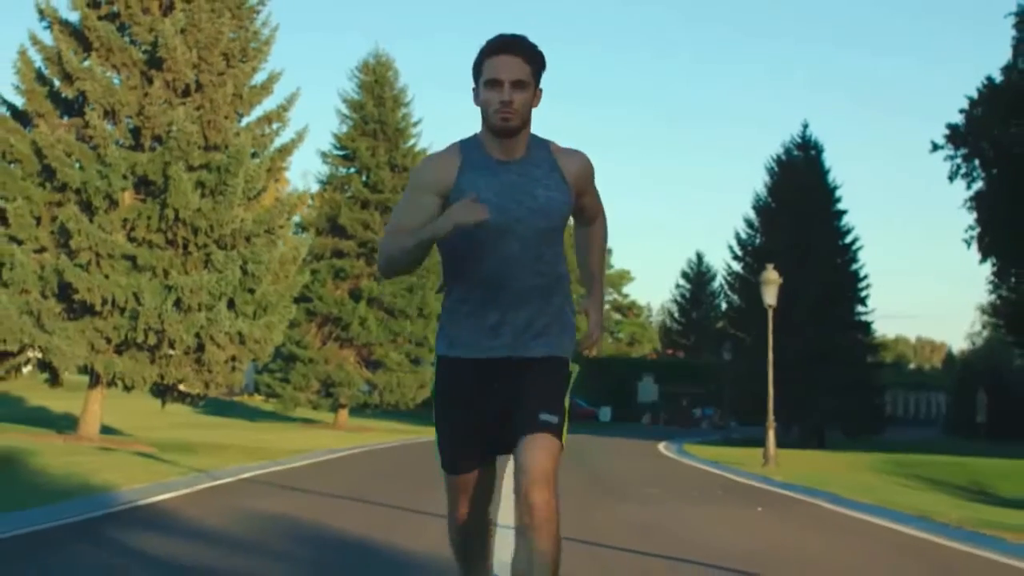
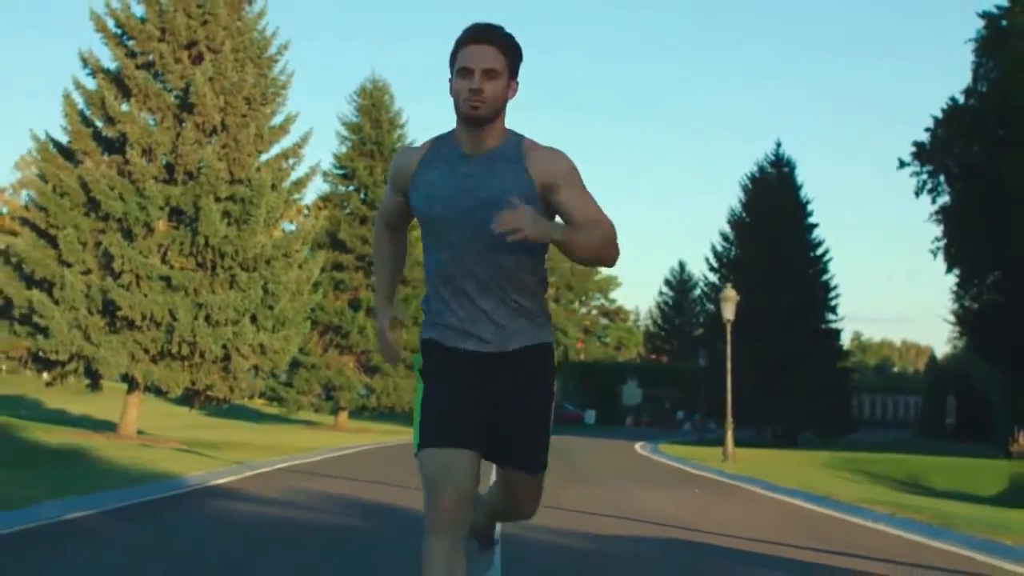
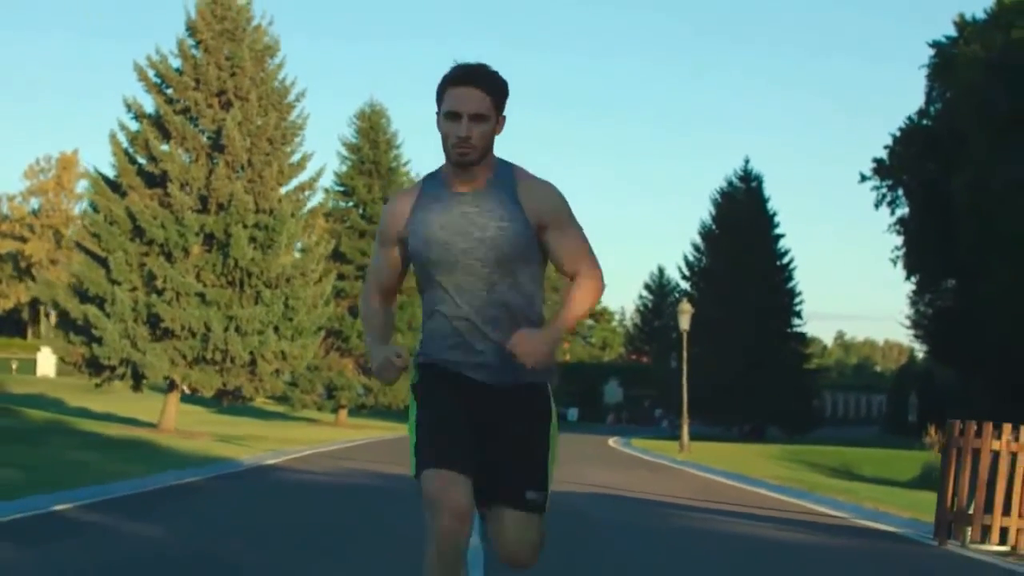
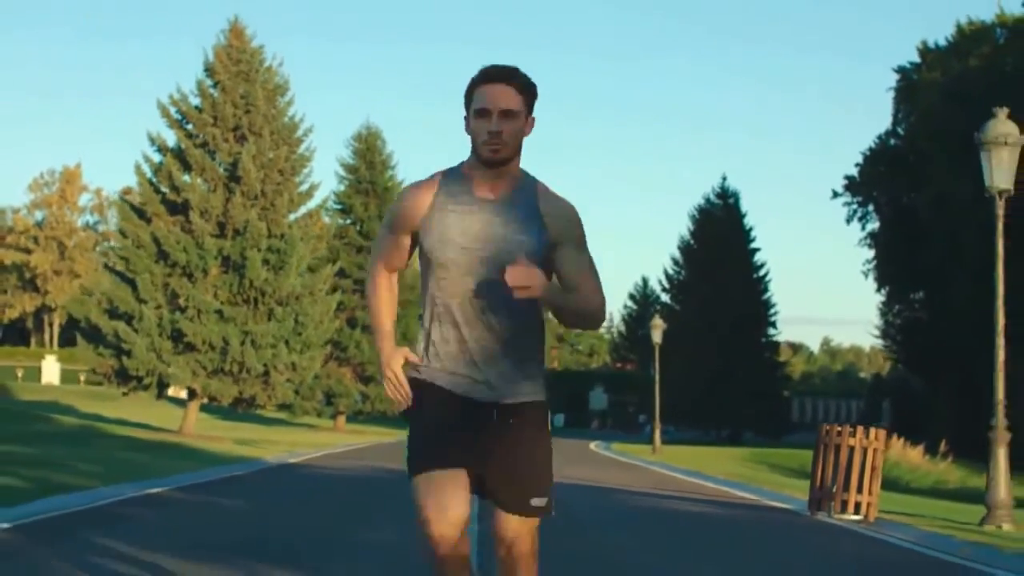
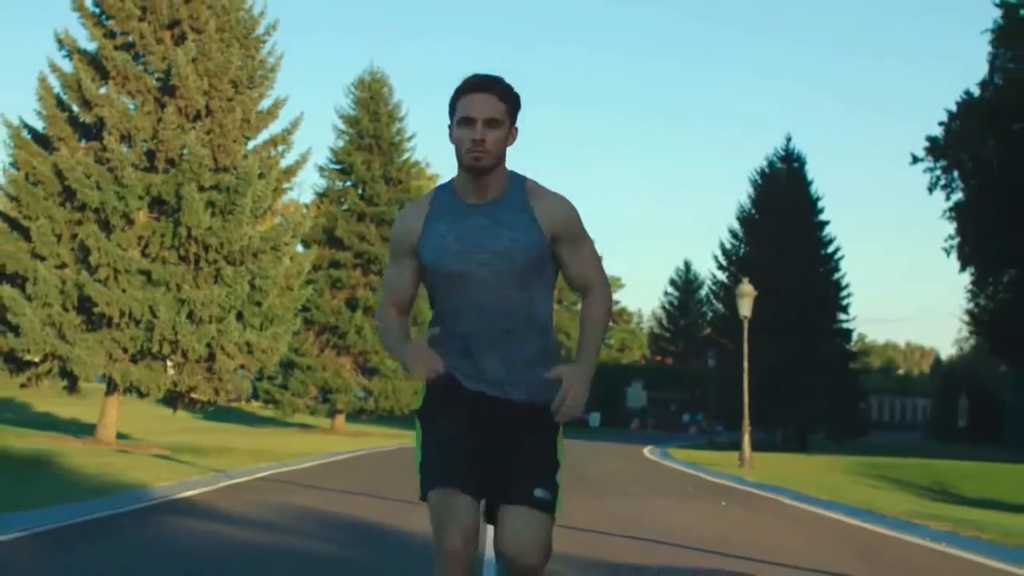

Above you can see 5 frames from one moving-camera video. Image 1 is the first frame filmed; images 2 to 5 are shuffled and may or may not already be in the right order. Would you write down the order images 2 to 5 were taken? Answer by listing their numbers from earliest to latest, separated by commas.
5, 2, 3, 4
